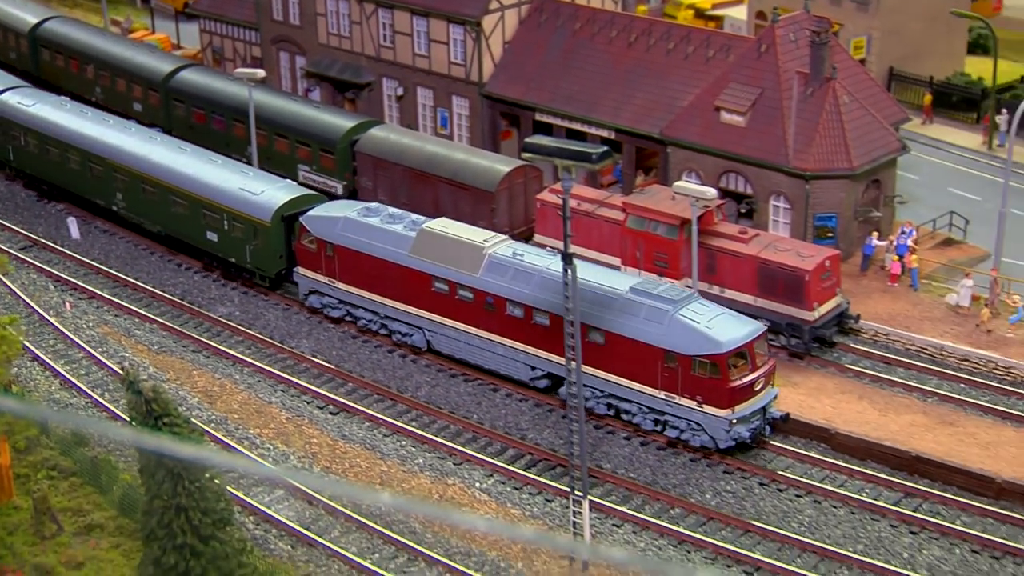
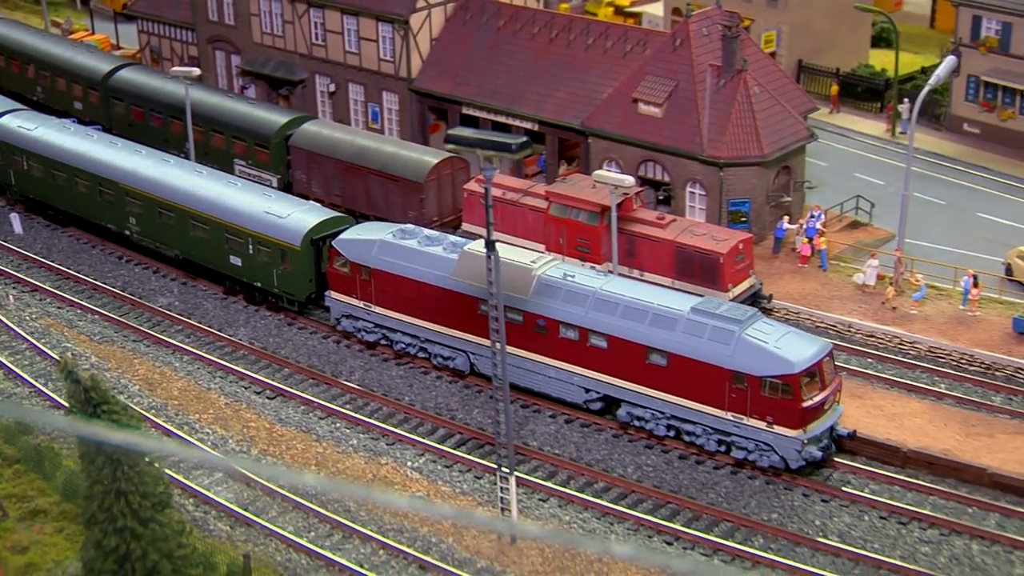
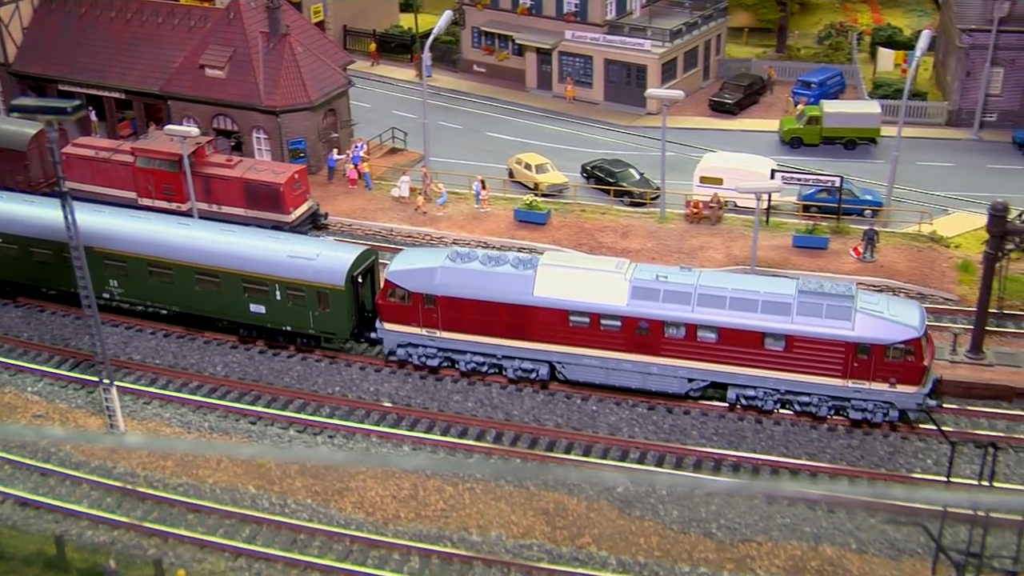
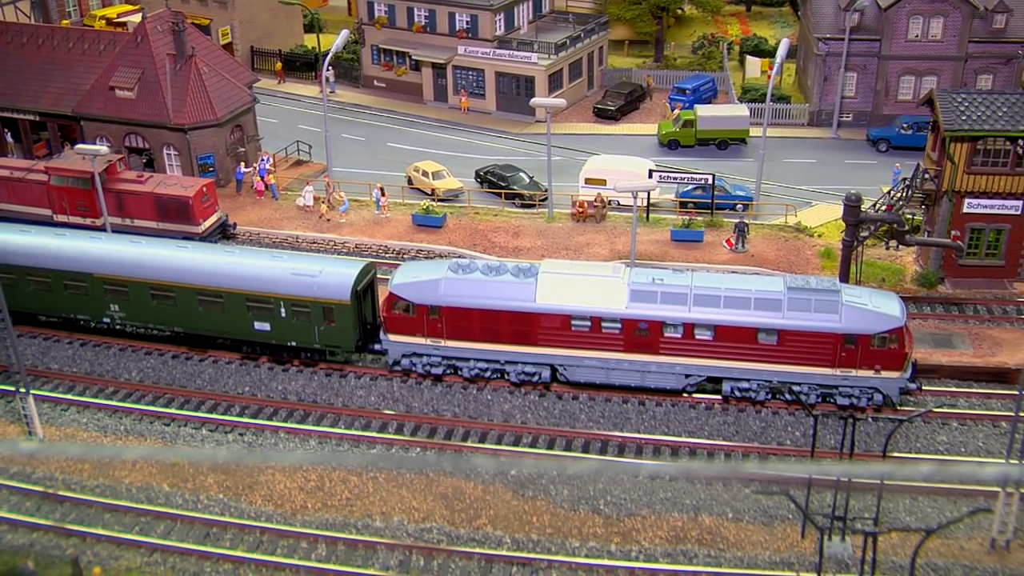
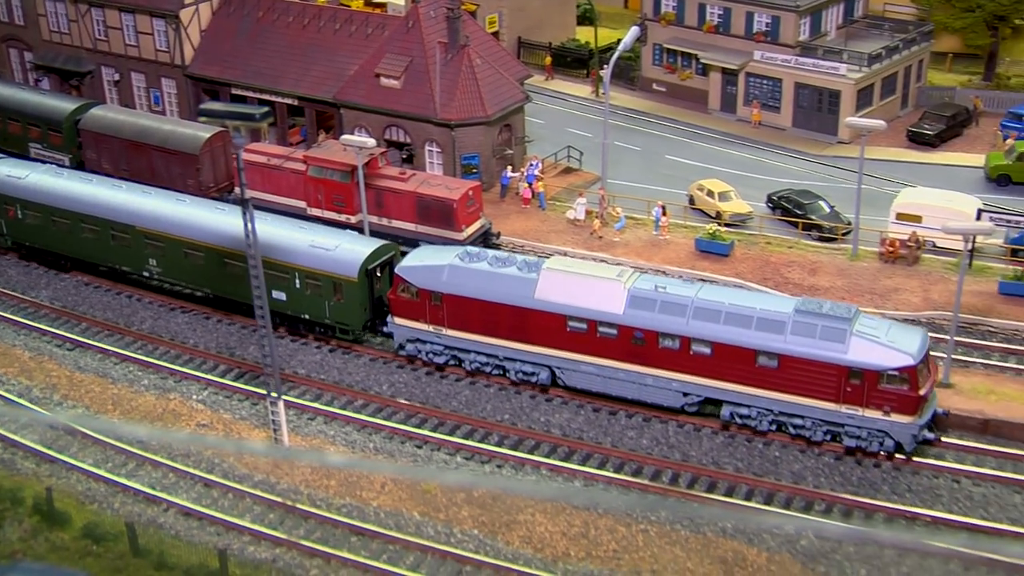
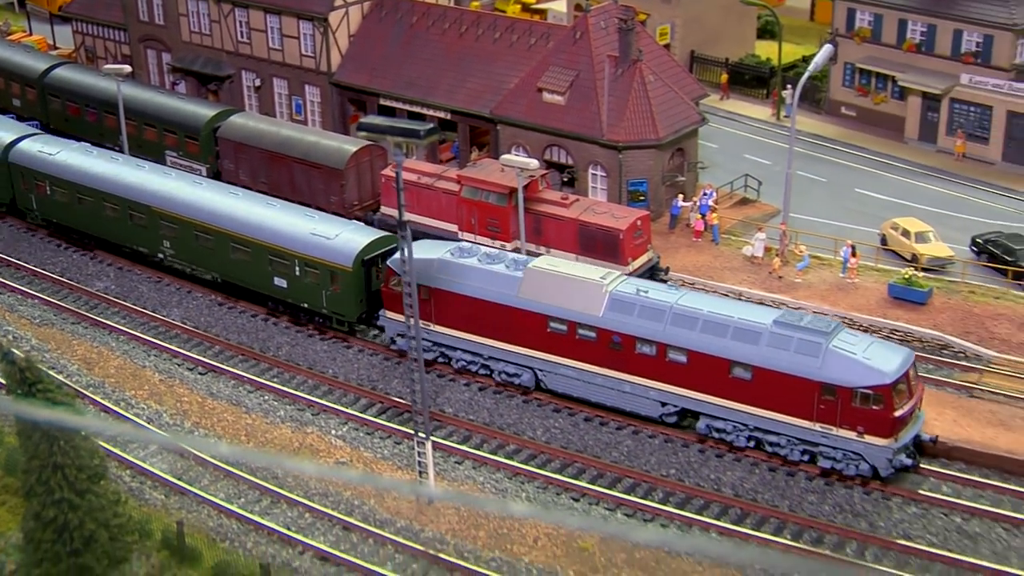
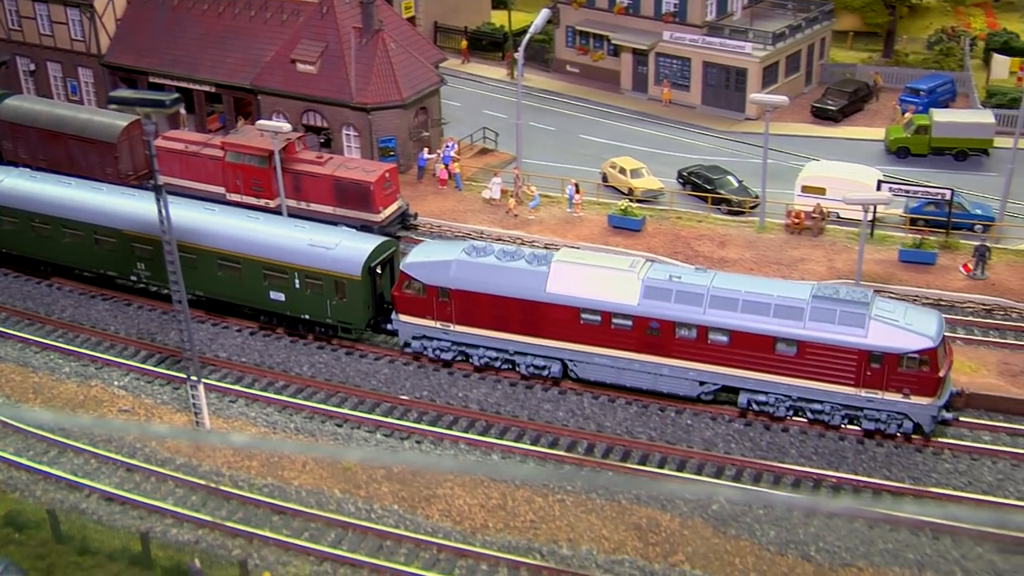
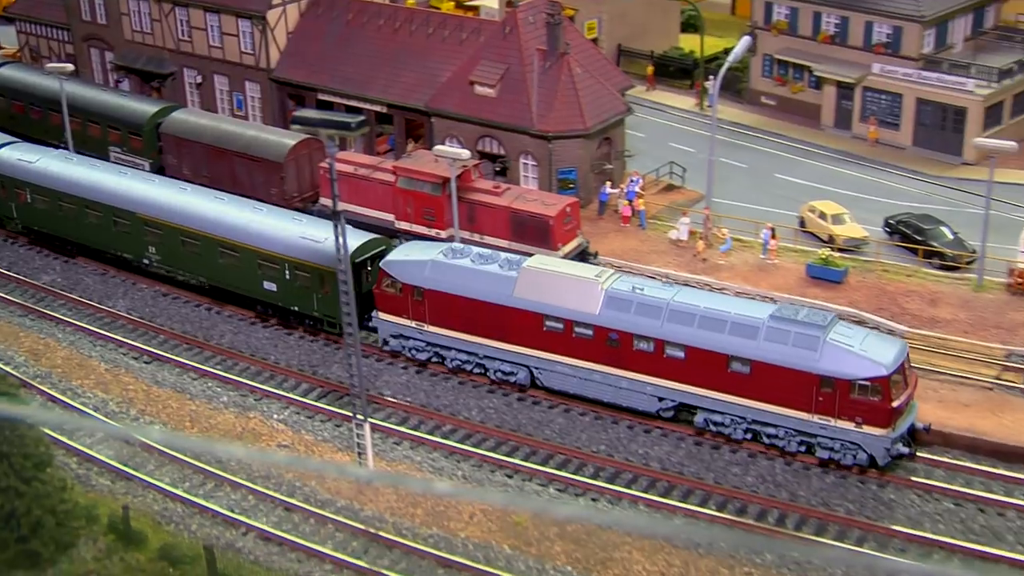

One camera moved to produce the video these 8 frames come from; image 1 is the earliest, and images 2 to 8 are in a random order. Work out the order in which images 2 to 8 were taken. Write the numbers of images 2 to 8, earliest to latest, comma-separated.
2, 6, 8, 5, 7, 3, 4
